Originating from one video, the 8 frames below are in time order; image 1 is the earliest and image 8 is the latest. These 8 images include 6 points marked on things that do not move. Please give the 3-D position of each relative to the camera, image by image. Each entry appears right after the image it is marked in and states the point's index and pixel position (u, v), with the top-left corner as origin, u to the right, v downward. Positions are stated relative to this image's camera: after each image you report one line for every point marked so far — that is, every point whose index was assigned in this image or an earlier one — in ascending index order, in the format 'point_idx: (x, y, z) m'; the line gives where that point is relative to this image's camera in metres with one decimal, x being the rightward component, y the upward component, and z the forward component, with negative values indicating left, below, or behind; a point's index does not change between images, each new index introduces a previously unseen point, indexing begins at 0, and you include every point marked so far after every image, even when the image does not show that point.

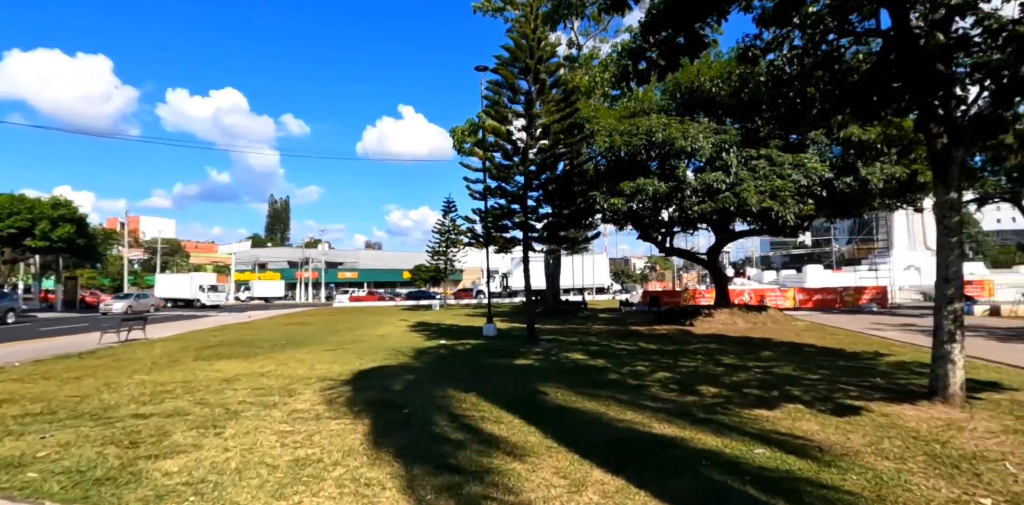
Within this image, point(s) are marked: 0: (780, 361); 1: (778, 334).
0: (+5.2, -2.1, +11.1) m
1: (+7.8, -2.4, +16.7) m
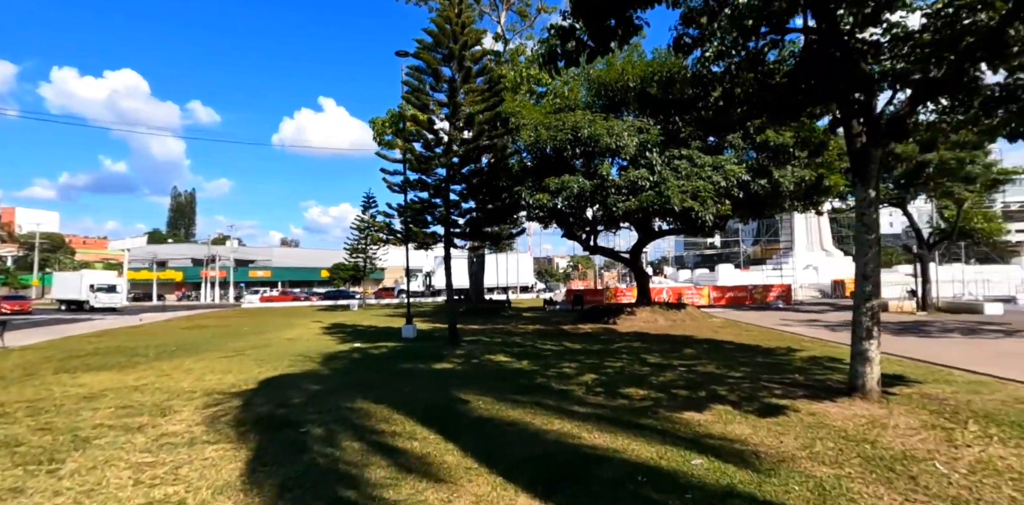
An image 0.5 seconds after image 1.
0: (+3.7, -2.1, +11.1) m
1: (+5.5, -2.3, +17.0) m
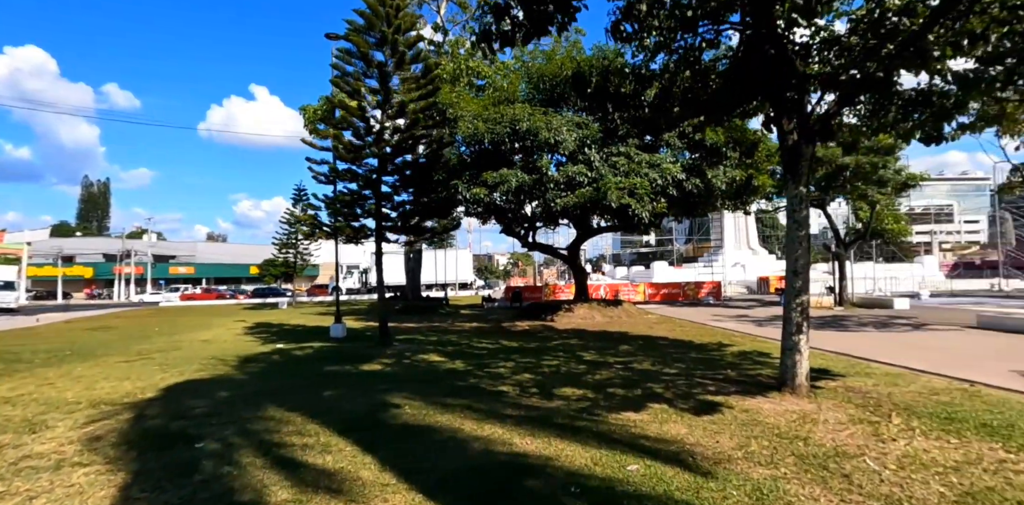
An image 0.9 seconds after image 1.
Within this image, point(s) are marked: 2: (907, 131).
0: (+2.5, -2.0, +11.1) m
1: (+3.6, -2.2, +17.1) m
2: (+7.0, +2.1, +10.2) m
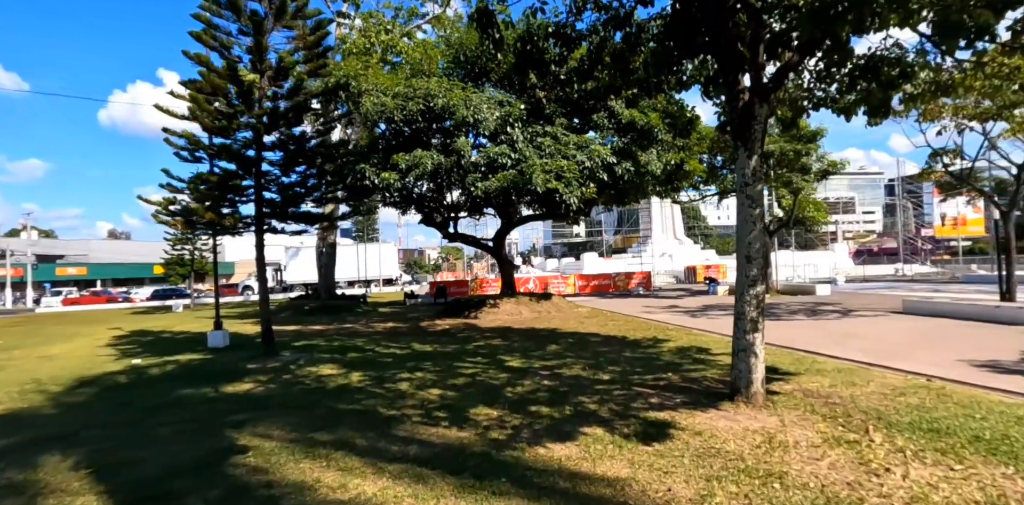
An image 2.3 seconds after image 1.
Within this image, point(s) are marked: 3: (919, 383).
0: (+1.0, -1.8, +9.7) m
1: (+1.4, -1.9, +15.9) m
2: (+5.5, +2.4, +9.3) m
3: (+5.1, -1.6, +7.2) m
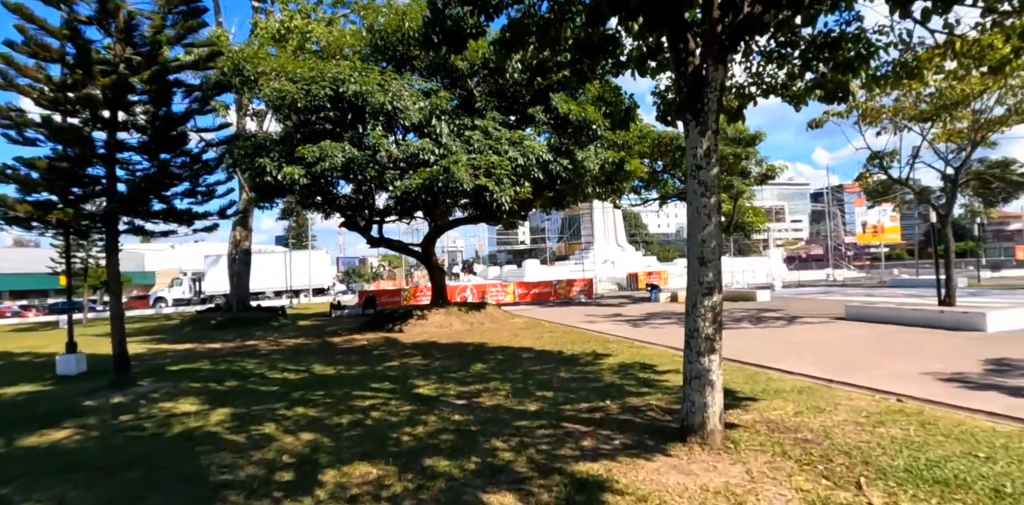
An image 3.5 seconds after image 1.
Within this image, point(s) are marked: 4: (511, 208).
0: (-0.3, -1.9, +8.2) m
1: (-0.5, -2.1, +14.4) m
2: (+4.3, +2.4, +8.3) m
3: (+4.1, -1.7, +6.1) m
4: (0.0, +1.2, +15.1) m
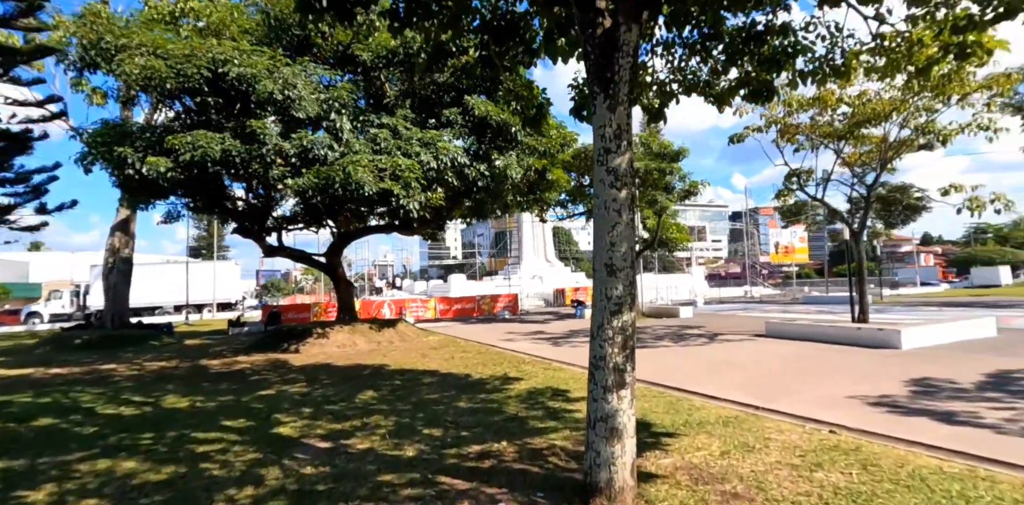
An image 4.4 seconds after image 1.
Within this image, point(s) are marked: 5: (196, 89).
0: (-1.7, -2.0, +6.9) m
1: (-2.6, -2.3, +13.0) m
2: (+2.9, +2.2, +7.6) m
3: (+3.0, -1.8, +5.3) m
4: (-2.2, +0.9, +13.8) m
5: (-6.0, +3.1, +10.8) m
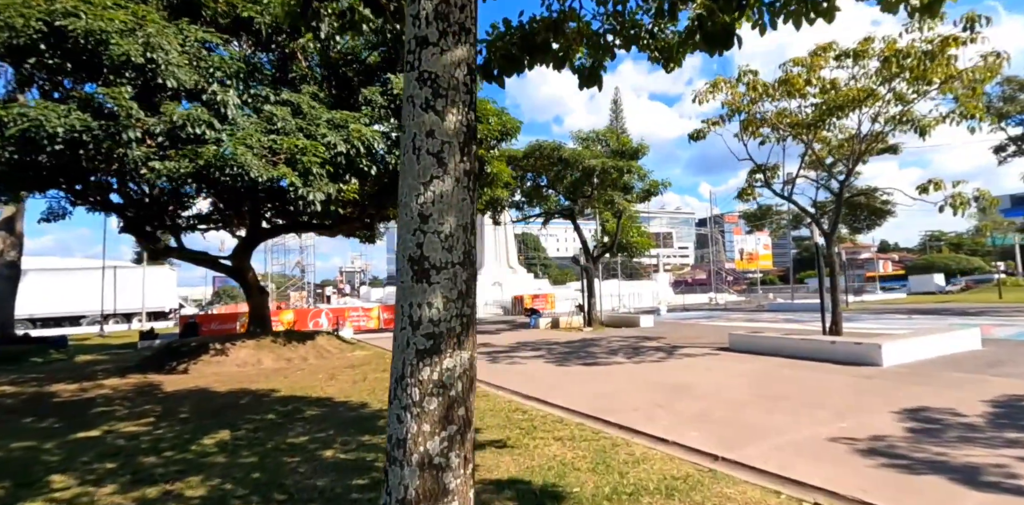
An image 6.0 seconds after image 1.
0: (-2.8, -1.9, +4.9) m
1: (-4.0, -2.4, +10.9) m
2: (+1.7, +2.2, +5.9) m
3: (+1.9, -1.7, +3.6) m
4: (-3.7, +0.8, +11.8) m
5: (-7.3, +3.1, +8.7) m
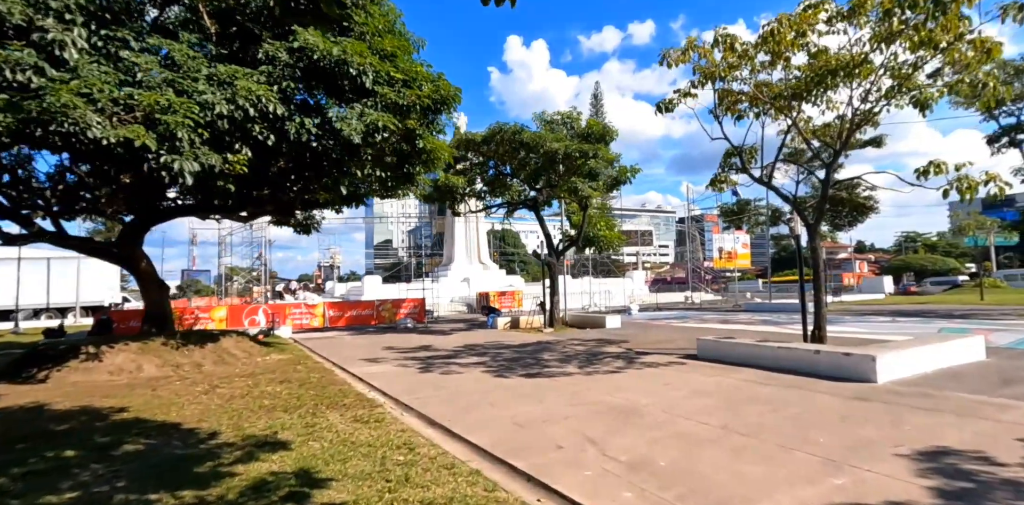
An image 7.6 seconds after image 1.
0: (-3.8, -1.7, +2.9) m
1: (-5.2, -2.1, +8.9) m
2: (+0.7, +2.3, +4.1) m
3: (+0.9, -1.6, +1.8) m
4: (-4.9, +1.1, +9.8) m
5: (-8.4, +3.3, +6.5) m
